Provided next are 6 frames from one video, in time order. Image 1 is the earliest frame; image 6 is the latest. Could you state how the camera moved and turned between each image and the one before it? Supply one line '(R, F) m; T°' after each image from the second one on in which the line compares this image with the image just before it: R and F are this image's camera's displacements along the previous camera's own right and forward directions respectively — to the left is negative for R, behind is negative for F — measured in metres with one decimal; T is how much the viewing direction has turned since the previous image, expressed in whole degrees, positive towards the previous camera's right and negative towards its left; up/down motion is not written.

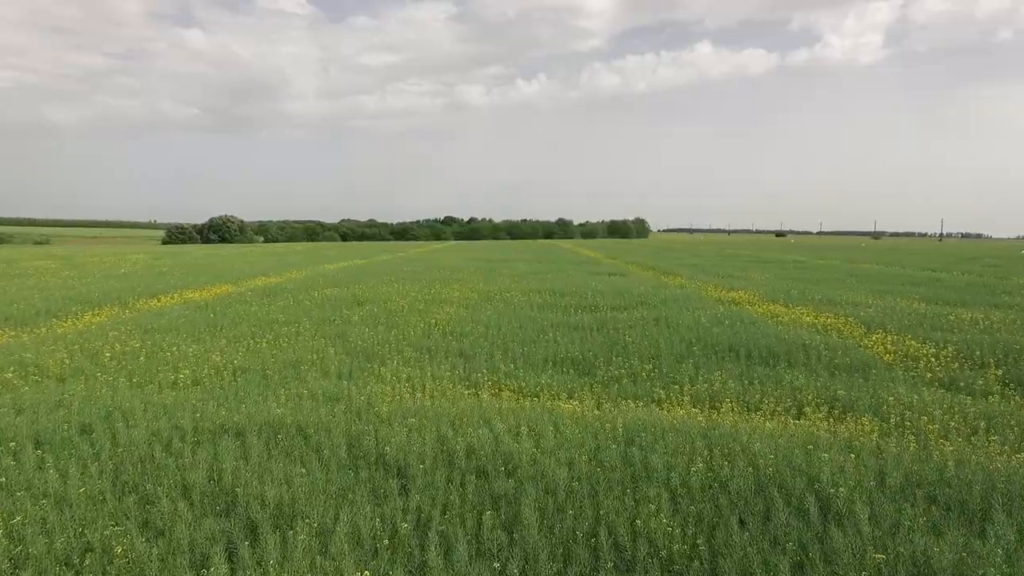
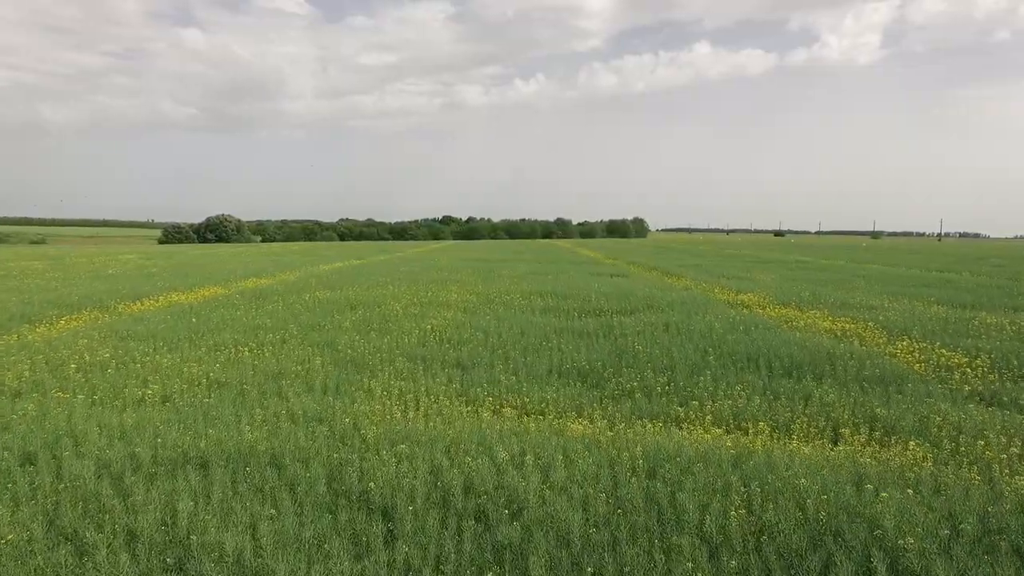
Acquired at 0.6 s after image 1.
(0.0, +0.8) m; 0°
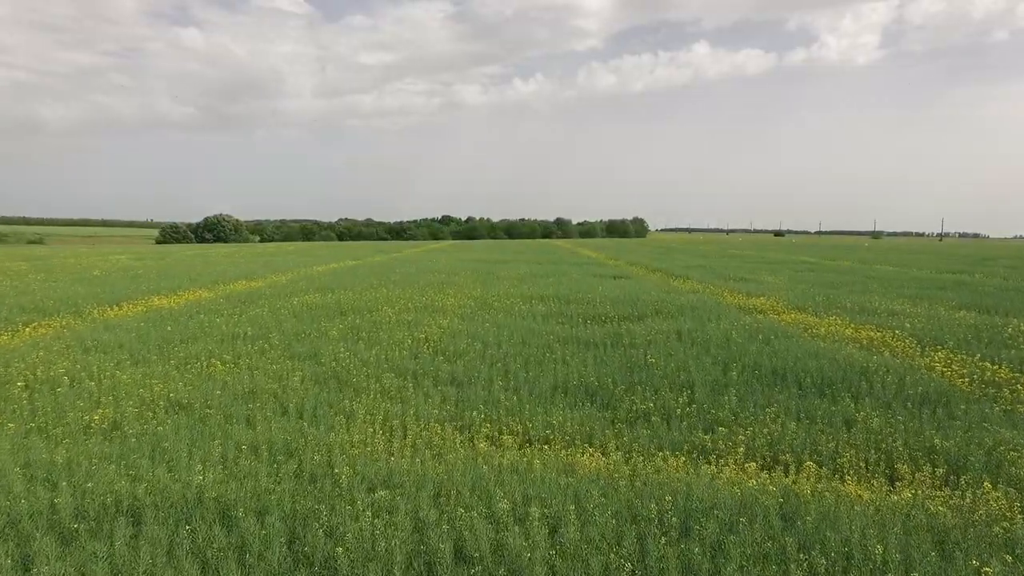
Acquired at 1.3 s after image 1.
(0.0, +1.0) m; 0°
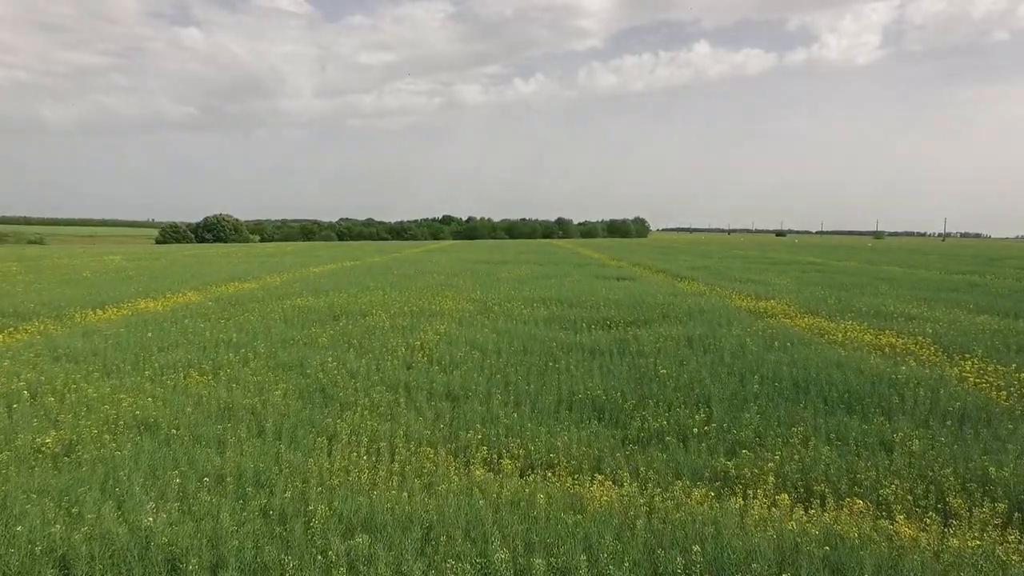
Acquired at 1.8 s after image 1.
(0.0, +0.7) m; 0°
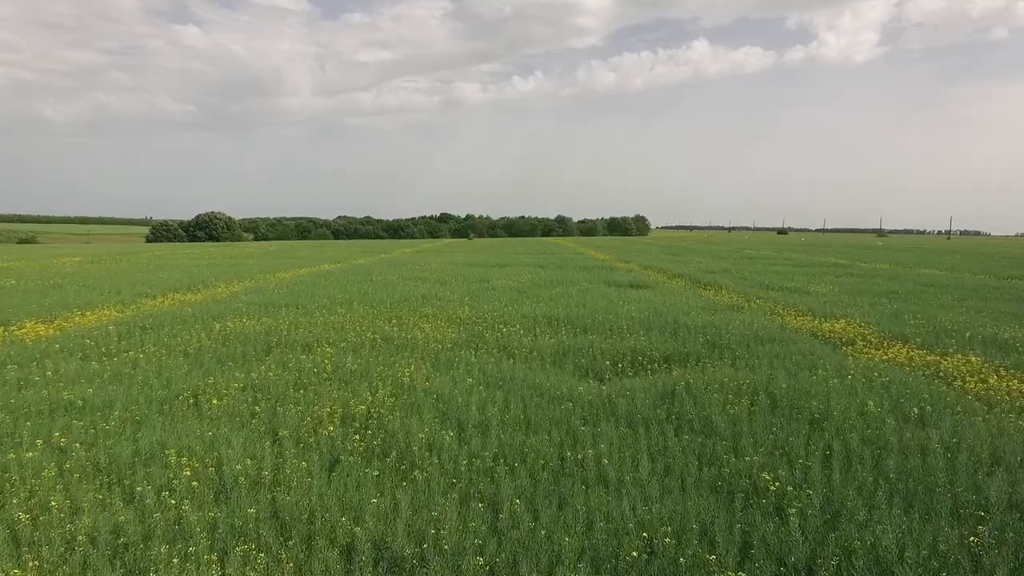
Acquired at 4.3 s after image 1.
(0.0, +3.8) m; 0°
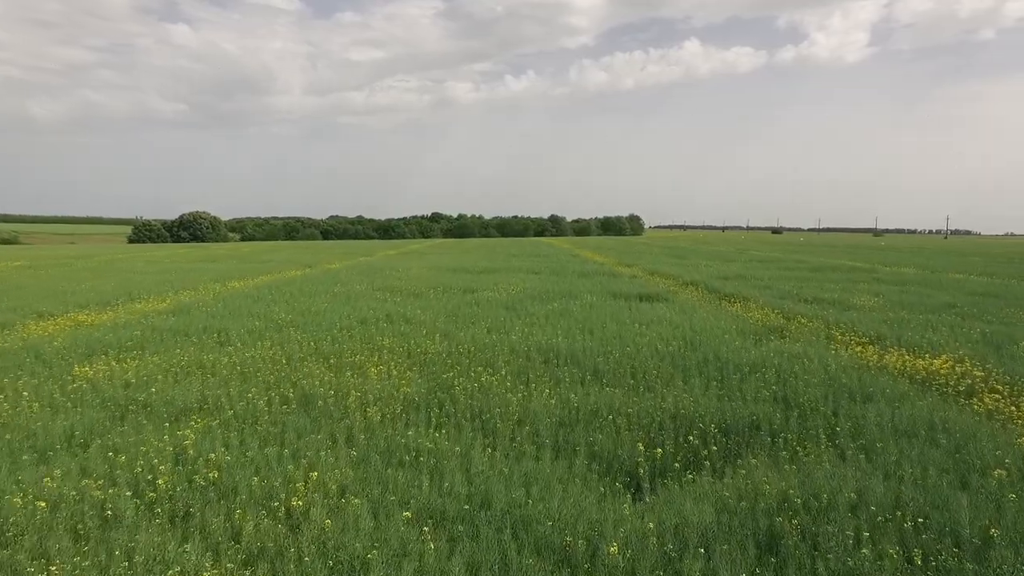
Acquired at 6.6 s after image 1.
(+0.2, +3.7) m; +1°
